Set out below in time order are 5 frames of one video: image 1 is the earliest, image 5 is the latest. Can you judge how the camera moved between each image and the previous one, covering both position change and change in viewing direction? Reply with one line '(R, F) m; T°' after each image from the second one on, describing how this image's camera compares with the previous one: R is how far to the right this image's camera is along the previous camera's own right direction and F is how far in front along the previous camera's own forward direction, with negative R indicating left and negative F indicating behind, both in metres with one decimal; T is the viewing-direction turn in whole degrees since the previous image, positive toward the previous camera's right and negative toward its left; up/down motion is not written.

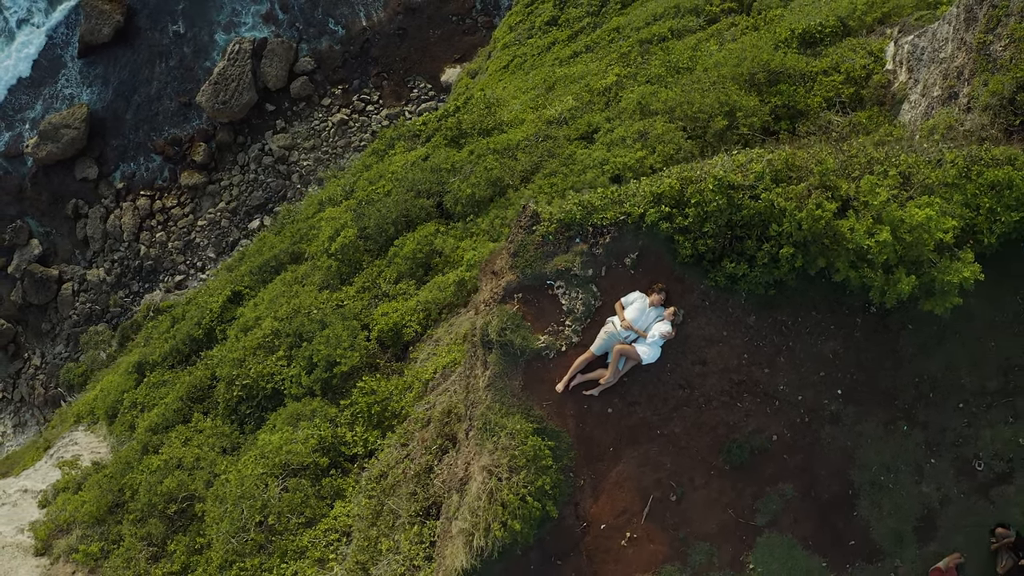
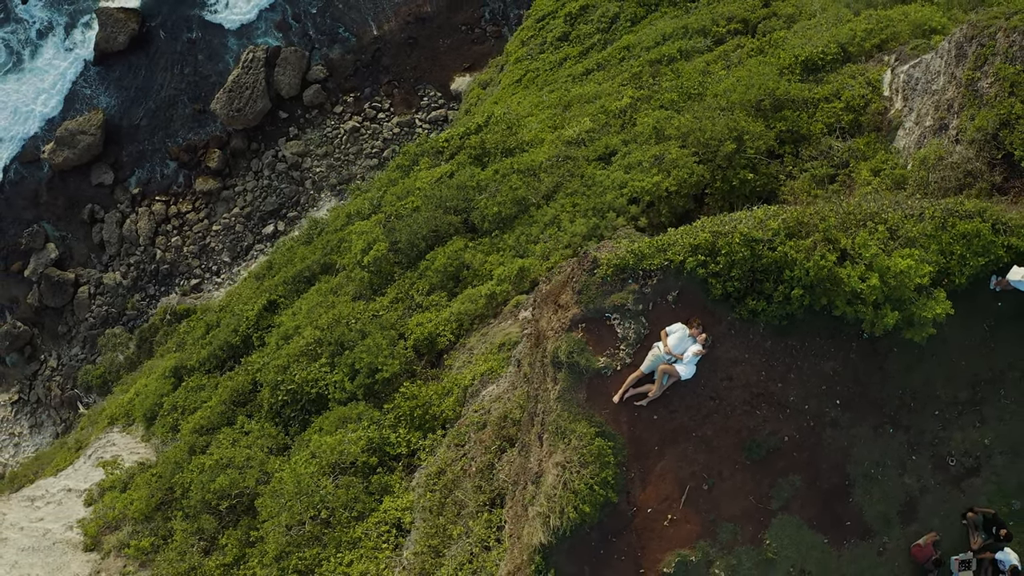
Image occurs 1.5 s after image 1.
(-0.6, -1.2) m; 0°
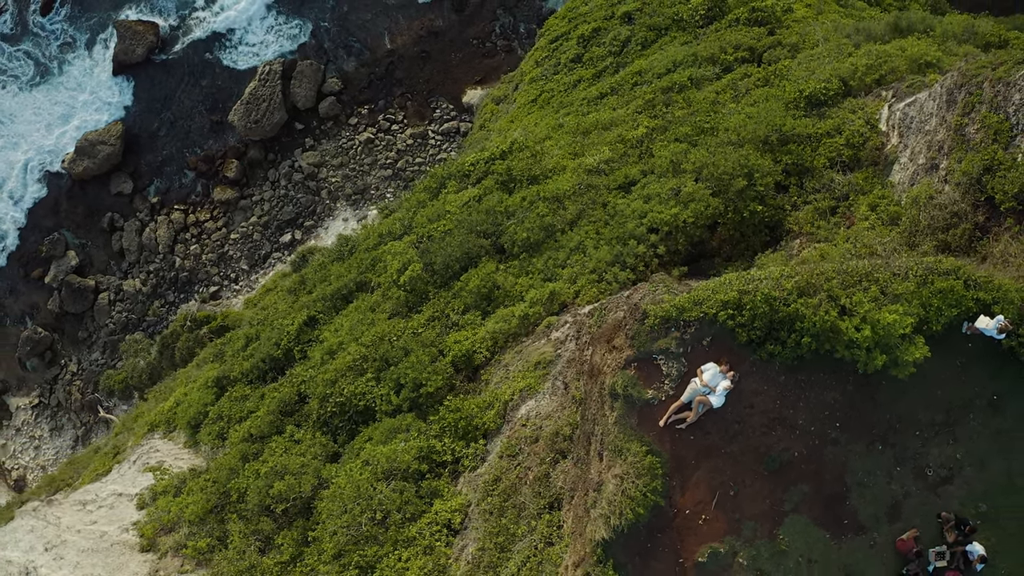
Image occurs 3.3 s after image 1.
(-0.8, -1.5) m; 0°
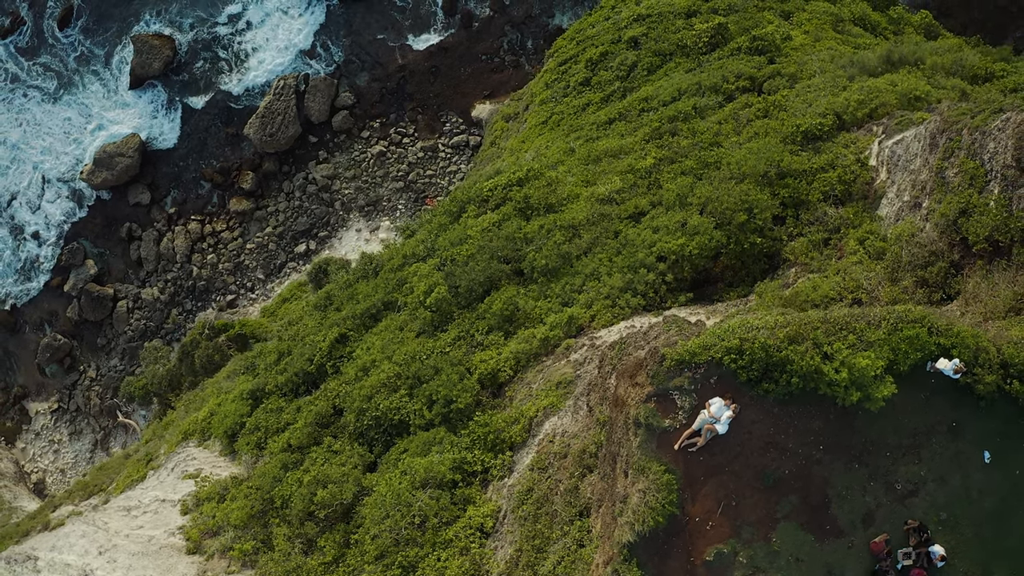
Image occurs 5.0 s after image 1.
(-0.6, -1.6) m; 0°
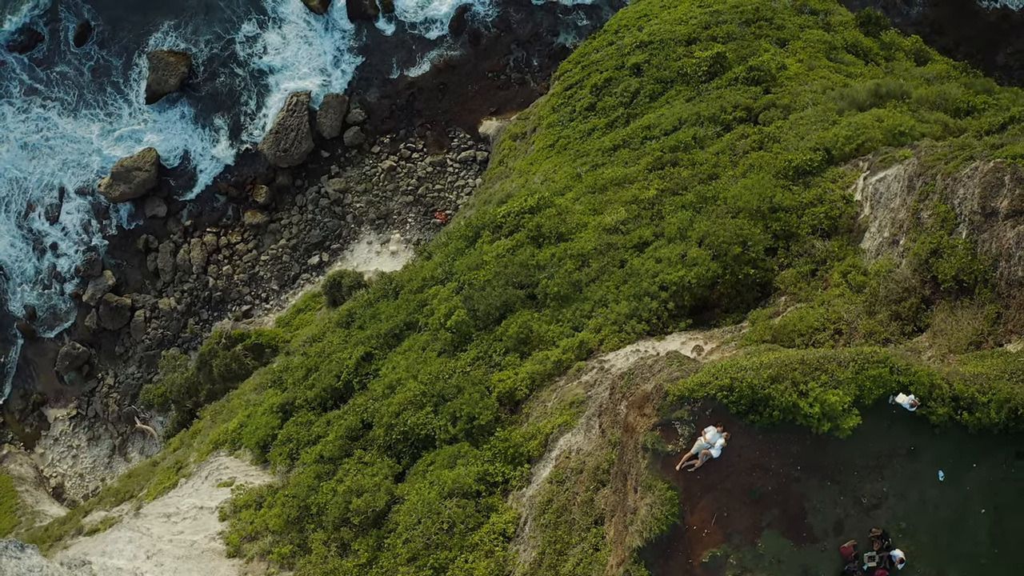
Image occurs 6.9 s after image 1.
(-0.5, -1.8) m; 0°
